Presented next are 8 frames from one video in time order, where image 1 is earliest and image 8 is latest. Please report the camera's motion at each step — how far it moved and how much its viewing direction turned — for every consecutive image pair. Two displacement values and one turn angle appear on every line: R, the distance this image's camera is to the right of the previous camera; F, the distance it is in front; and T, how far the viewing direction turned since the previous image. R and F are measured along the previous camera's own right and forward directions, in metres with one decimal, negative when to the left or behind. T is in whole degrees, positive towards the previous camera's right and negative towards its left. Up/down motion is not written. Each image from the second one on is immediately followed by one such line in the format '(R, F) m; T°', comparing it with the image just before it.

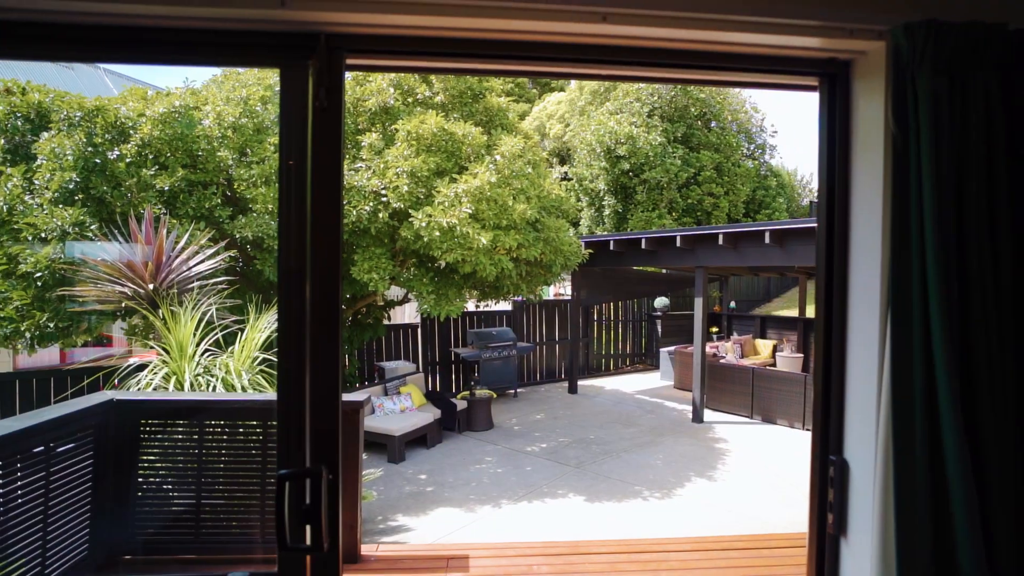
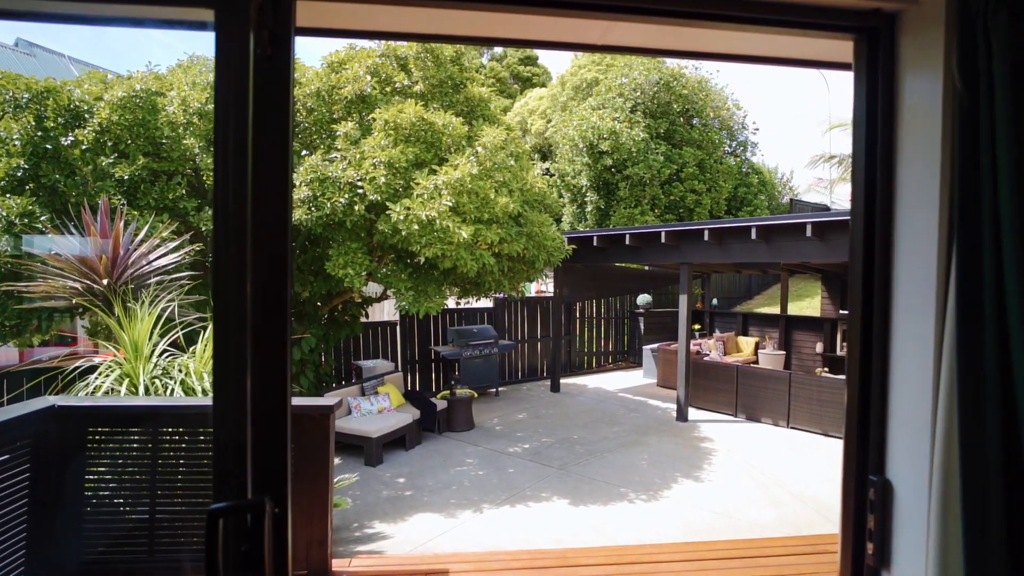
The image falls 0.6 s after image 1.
(0.0, +0.2) m; +2°
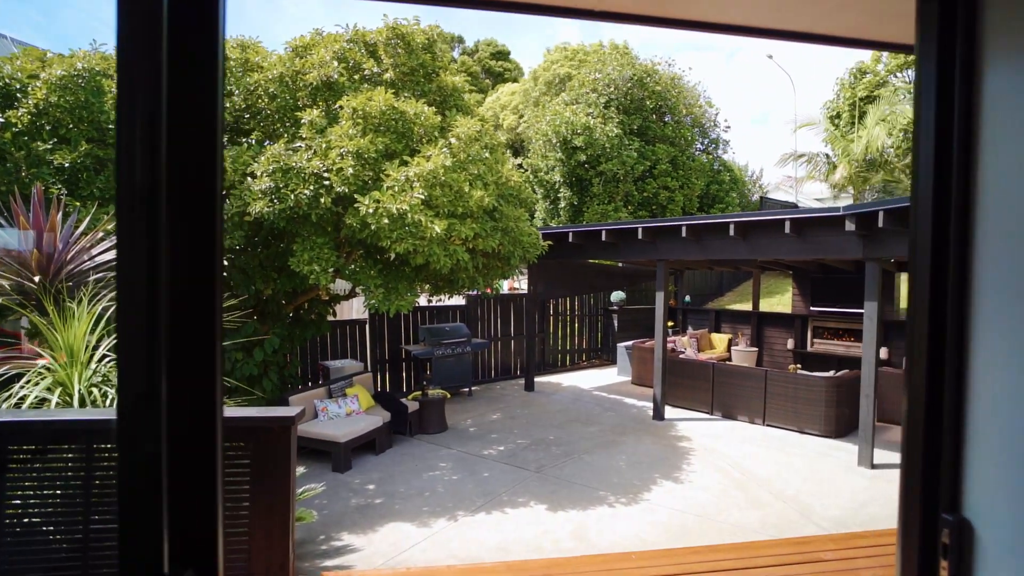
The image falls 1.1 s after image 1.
(0.0, +0.2) m; +3°
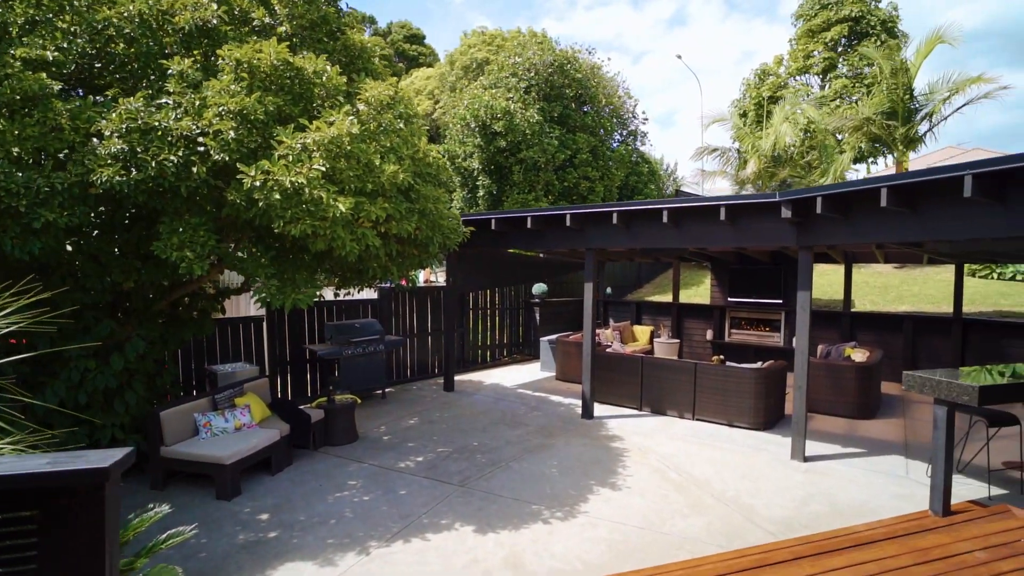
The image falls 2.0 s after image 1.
(0.0, +0.6) m; +9°
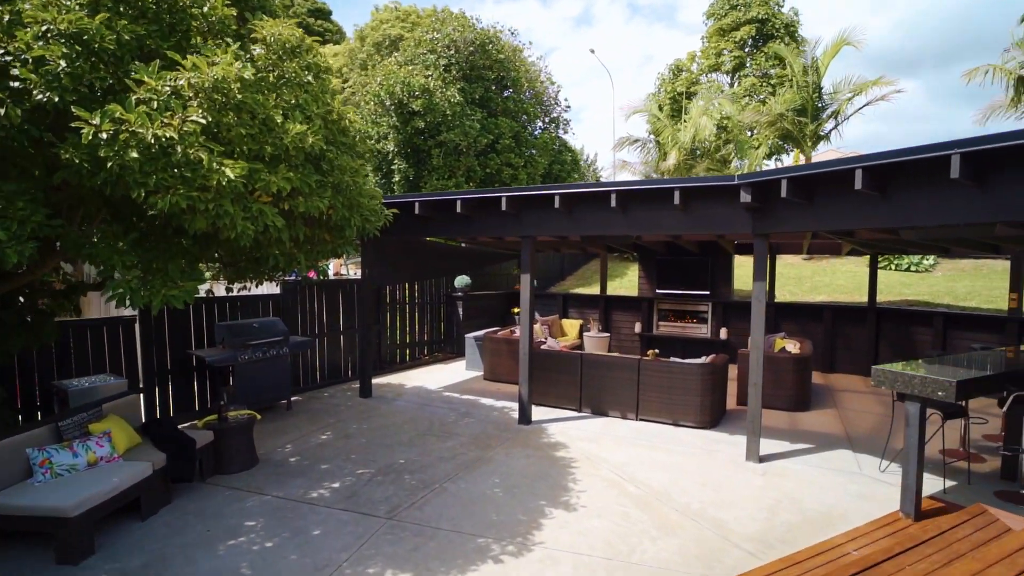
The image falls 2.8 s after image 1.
(-0.2, +0.7) m; +9°
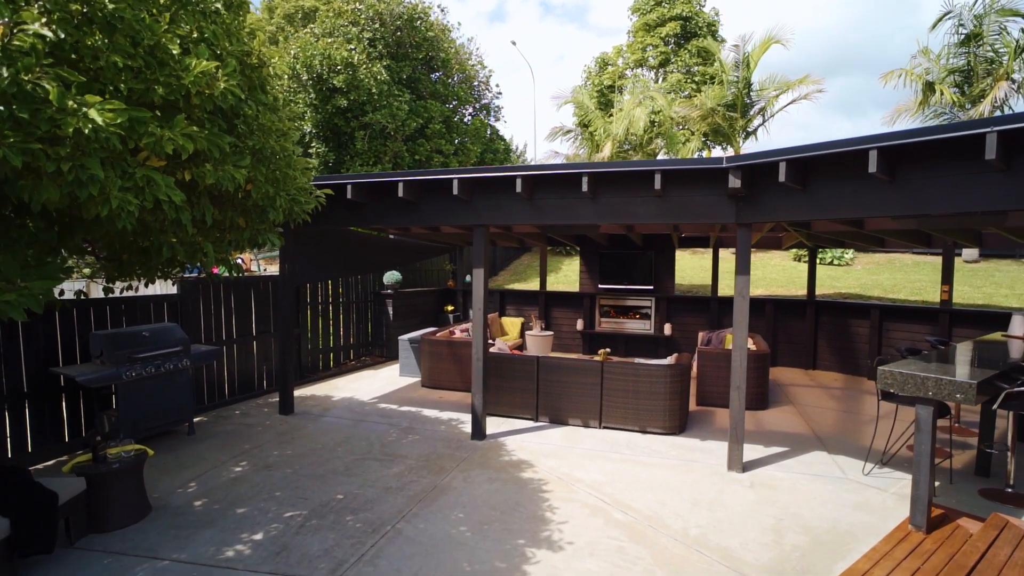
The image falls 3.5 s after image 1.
(-0.3, +0.8) m; +9°
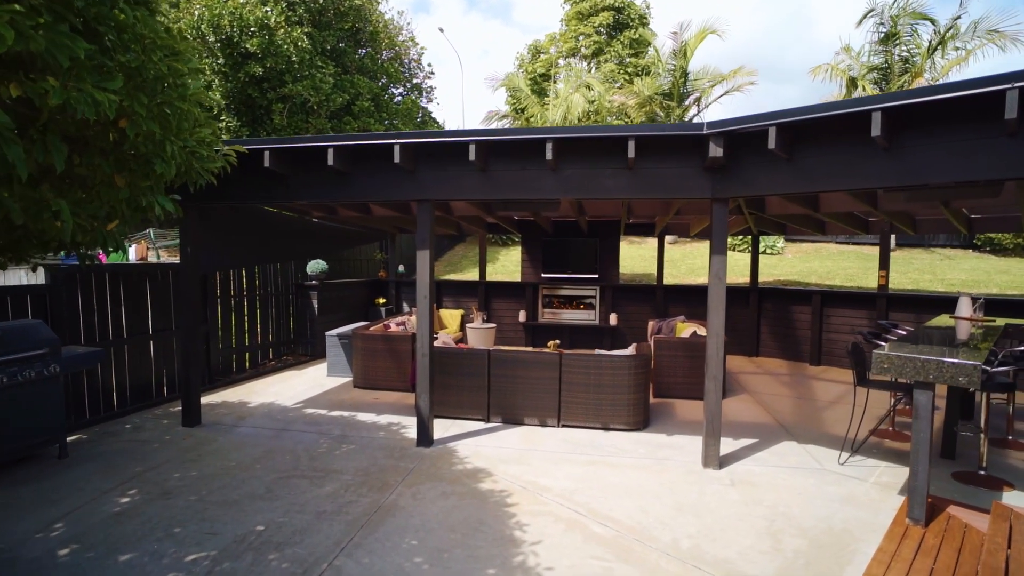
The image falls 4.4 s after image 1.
(-0.2, +0.6) m; +8°
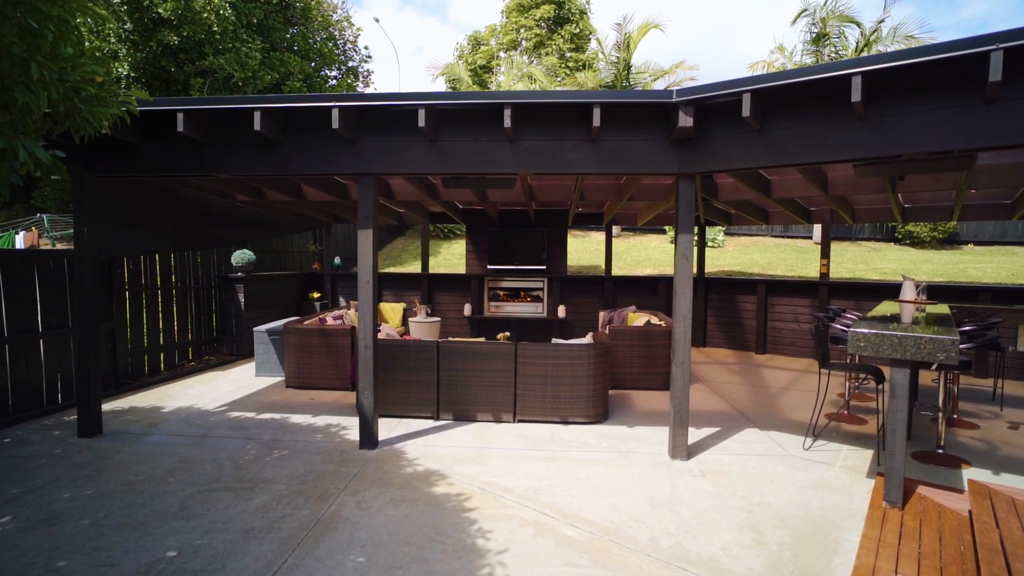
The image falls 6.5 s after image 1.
(-0.1, +0.4) m; +6°
